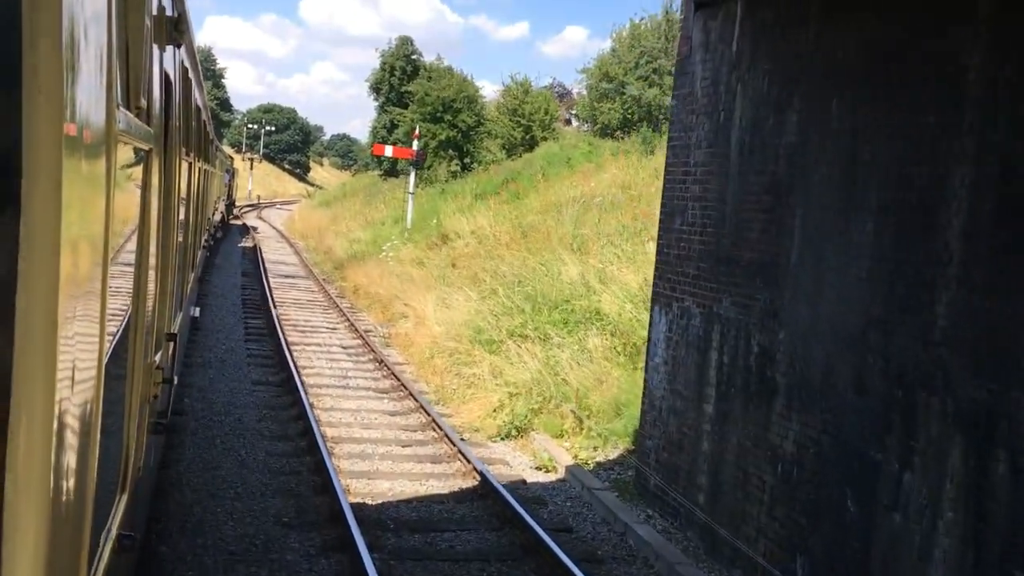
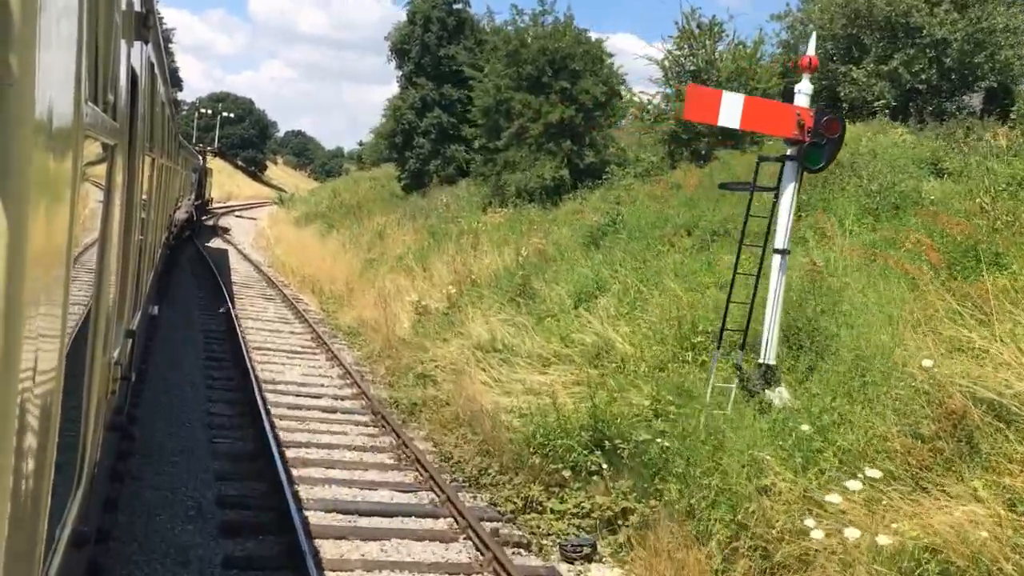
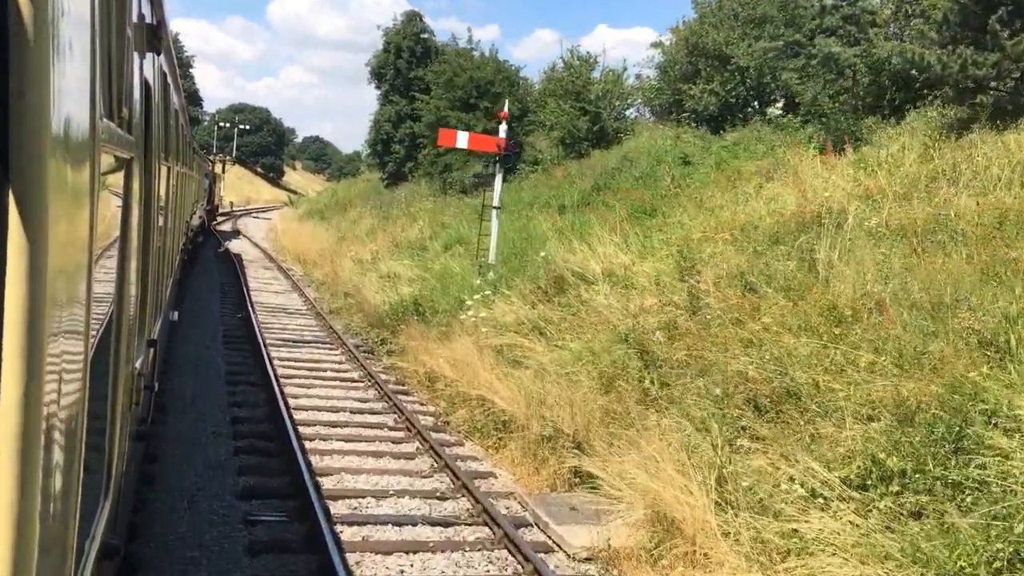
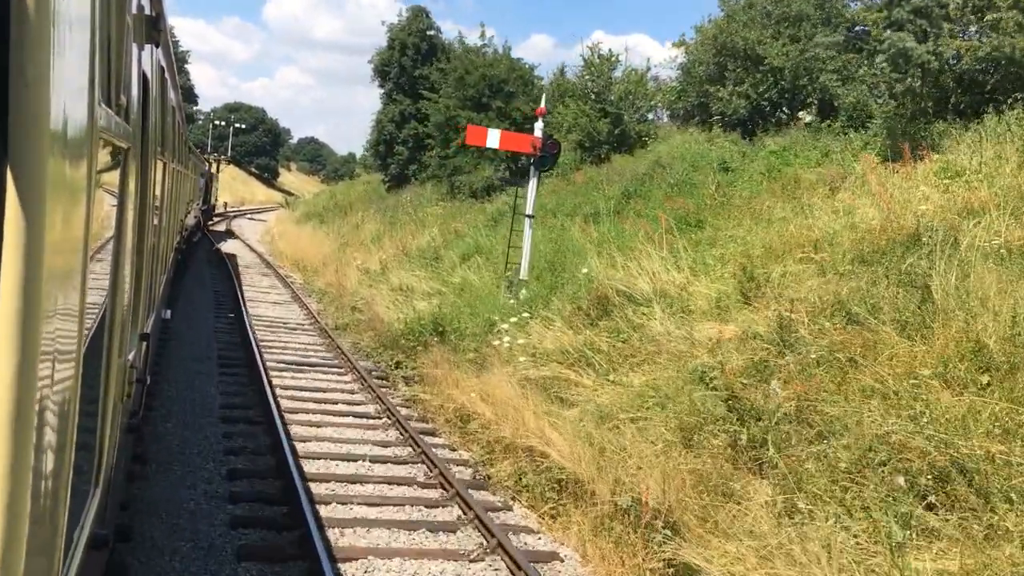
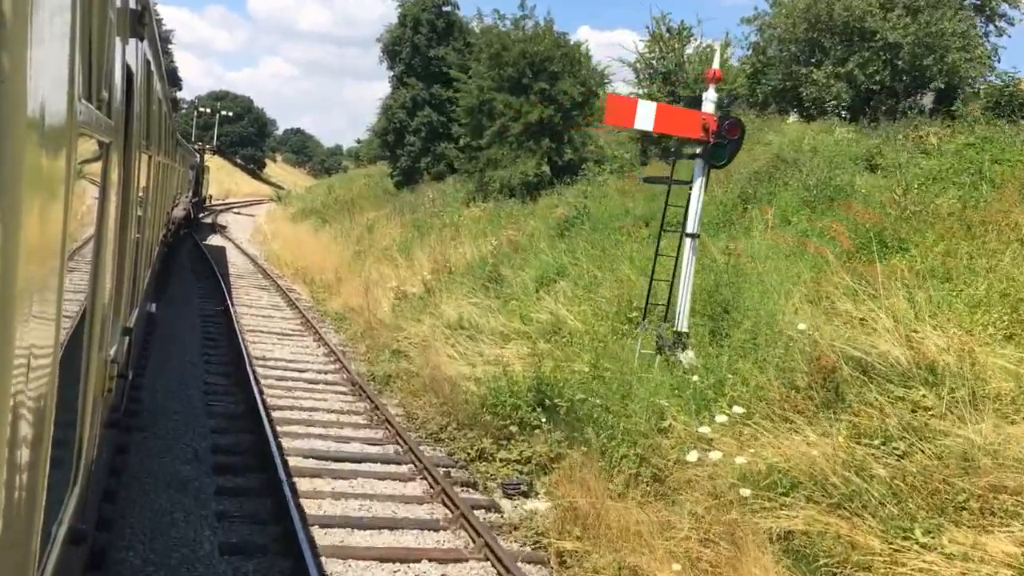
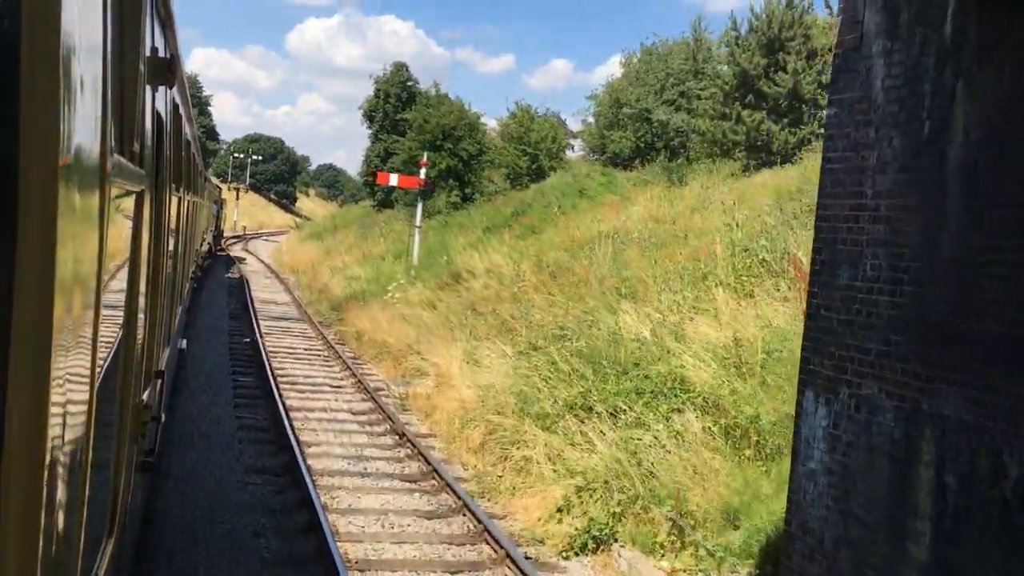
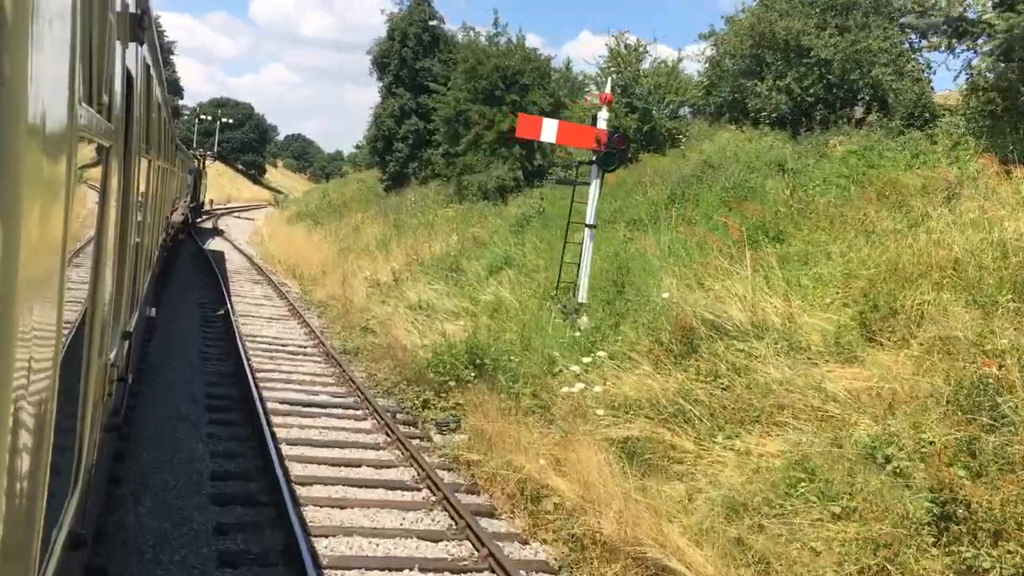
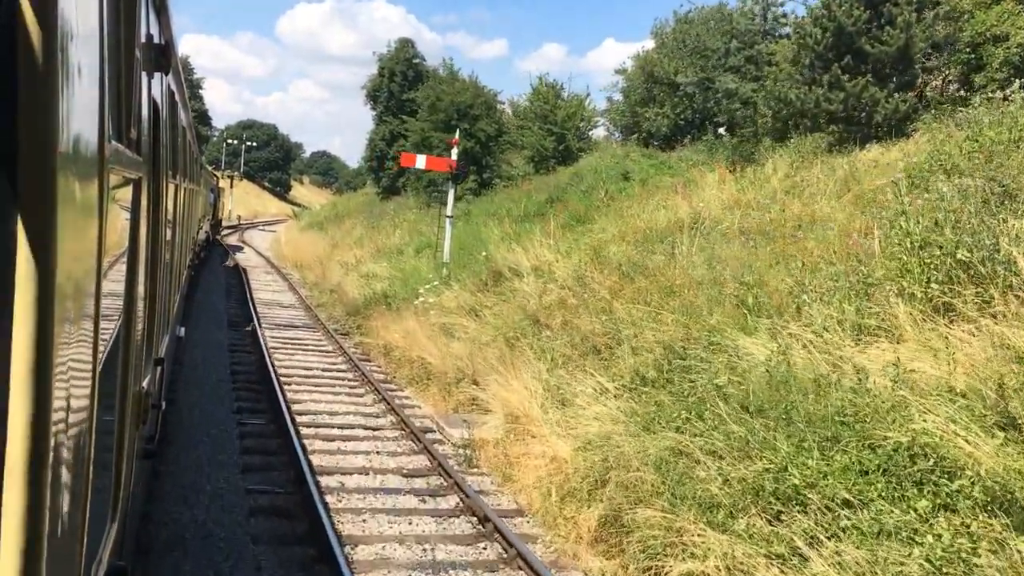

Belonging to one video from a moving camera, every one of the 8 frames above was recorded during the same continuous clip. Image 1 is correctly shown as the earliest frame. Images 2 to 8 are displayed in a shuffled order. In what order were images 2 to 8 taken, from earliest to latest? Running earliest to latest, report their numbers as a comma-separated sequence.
6, 8, 3, 4, 7, 5, 2
